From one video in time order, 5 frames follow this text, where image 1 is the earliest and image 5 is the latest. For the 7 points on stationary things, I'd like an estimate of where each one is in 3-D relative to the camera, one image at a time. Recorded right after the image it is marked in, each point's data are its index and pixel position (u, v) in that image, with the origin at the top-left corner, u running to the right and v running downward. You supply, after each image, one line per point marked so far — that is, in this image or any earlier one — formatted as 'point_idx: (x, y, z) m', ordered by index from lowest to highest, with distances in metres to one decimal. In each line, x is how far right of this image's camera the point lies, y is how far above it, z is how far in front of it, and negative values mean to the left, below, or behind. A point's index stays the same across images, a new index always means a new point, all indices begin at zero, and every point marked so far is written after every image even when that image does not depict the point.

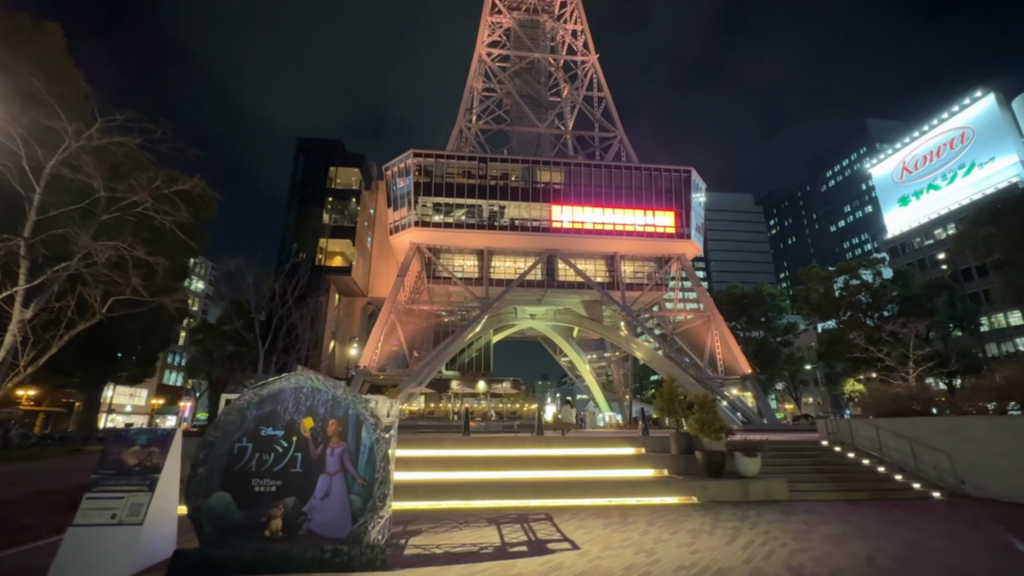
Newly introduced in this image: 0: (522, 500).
0: (+0.2, -4.2, +9.1) m
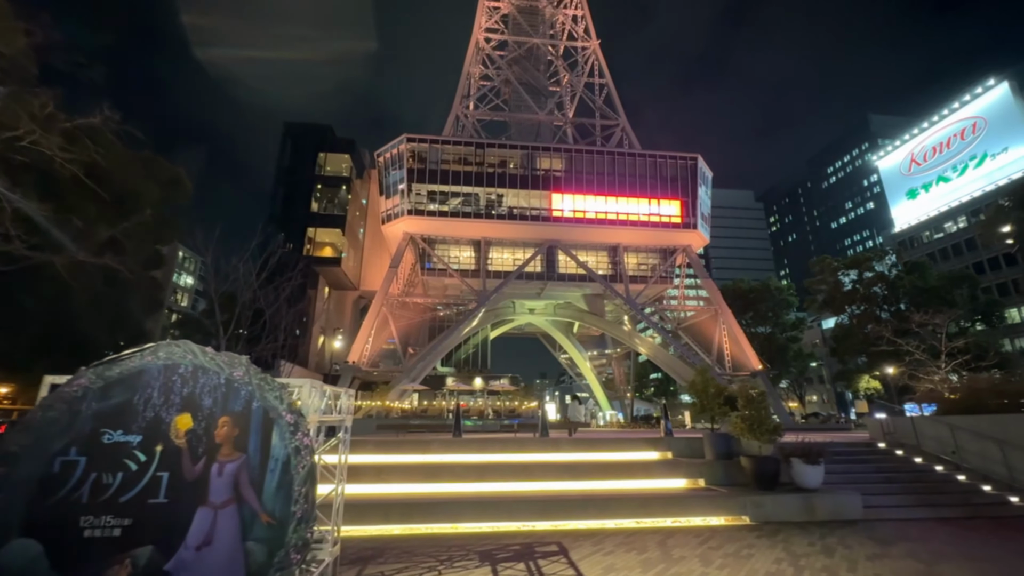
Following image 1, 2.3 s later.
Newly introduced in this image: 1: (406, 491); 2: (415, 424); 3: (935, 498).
0: (+0.2, -3.6, +7.1) m
1: (-1.8, -3.5, +8.0) m
2: (-3.7, -5.2, +17.8) m
3: (+7.5, -3.7, +8.2) m
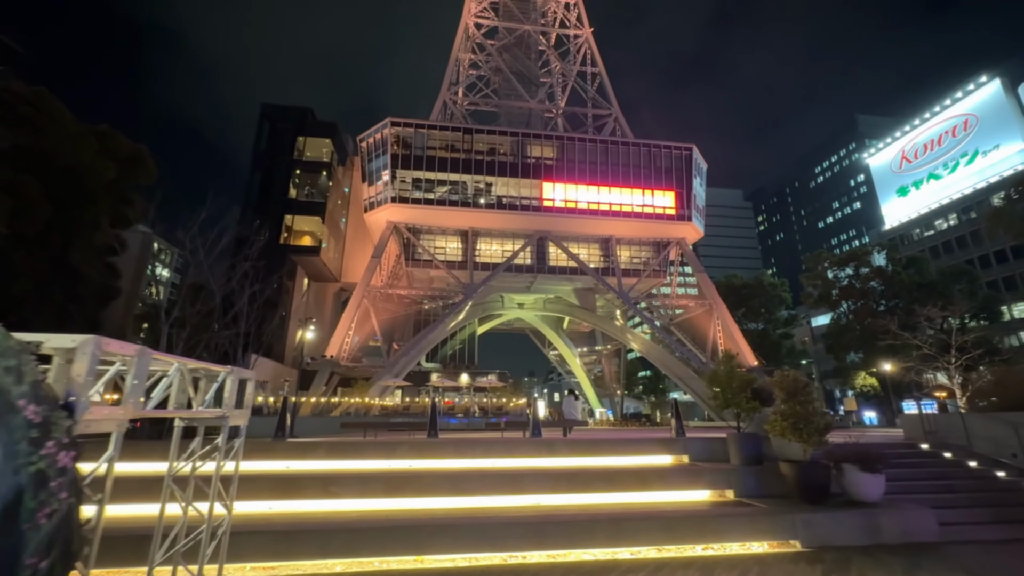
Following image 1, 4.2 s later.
0: (0.0, -3.1, +5.4) m
1: (-2.0, -3.0, +6.2) m
2: (-4.2, -4.7, +16.0) m
3: (+7.2, -3.2, +6.7) m
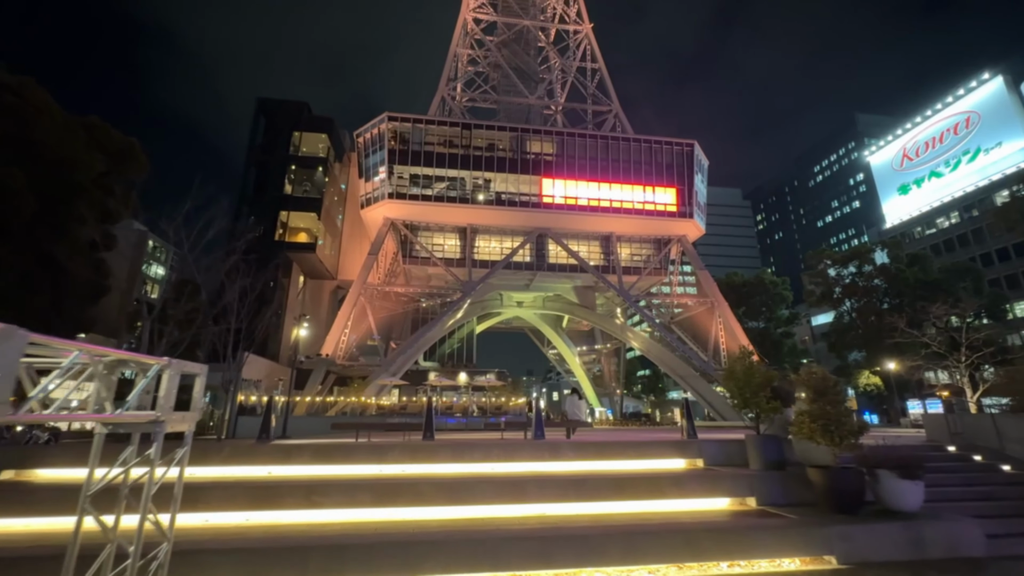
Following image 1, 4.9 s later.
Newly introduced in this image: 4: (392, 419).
0: (+0.1, -2.9, +4.8) m
1: (-2.0, -2.8, +5.6) m
2: (-4.2, -4.5, +15.4) m
3: (+7.3, -3.1, +6.2) m
4: (-4.6, -5.0, +17.8) m
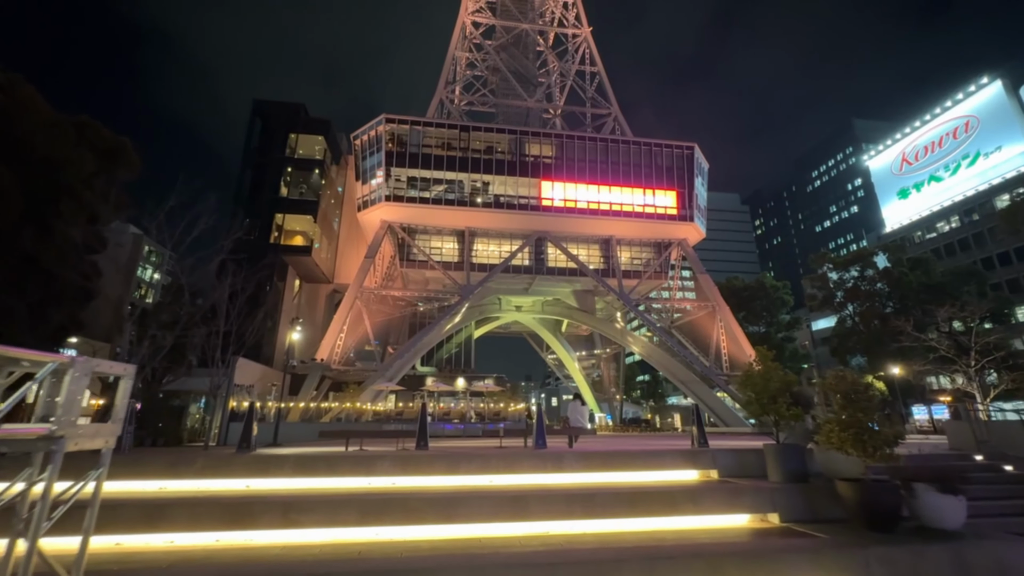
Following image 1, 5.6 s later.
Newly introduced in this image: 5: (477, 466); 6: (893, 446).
0: (+0.1, -2.8, +4.2) m
1: (-2.0, -2.7, +5.1) m
2: (-4.2, -4.5, +14.8) m
3: (+7.3, -3.0, +5.6) m
4: (-4.6, -5.1, +17.2) m
5: (-0.6, -2.6, +6.8) m
6: (+4.6, -1.9, +5.6) m
